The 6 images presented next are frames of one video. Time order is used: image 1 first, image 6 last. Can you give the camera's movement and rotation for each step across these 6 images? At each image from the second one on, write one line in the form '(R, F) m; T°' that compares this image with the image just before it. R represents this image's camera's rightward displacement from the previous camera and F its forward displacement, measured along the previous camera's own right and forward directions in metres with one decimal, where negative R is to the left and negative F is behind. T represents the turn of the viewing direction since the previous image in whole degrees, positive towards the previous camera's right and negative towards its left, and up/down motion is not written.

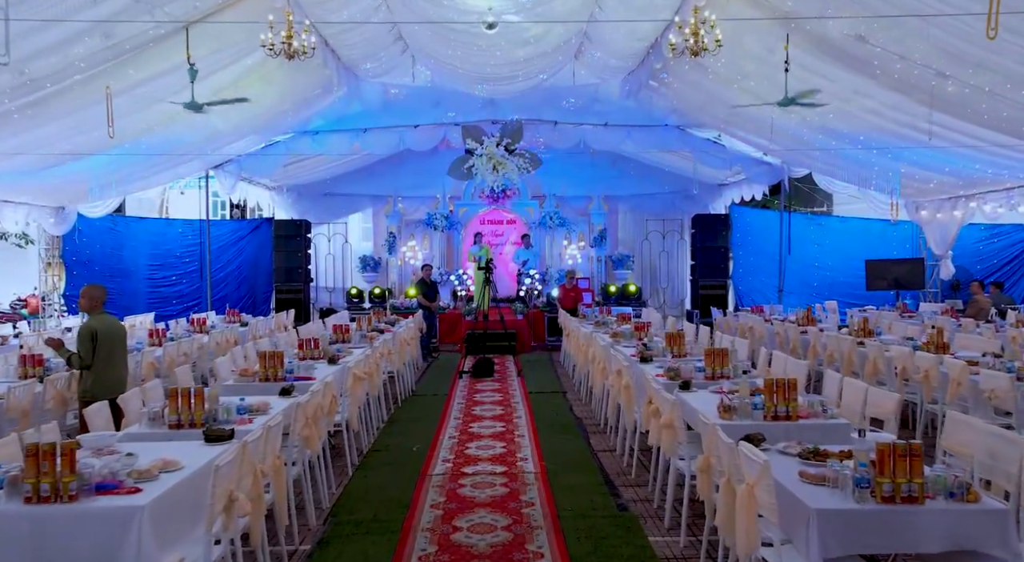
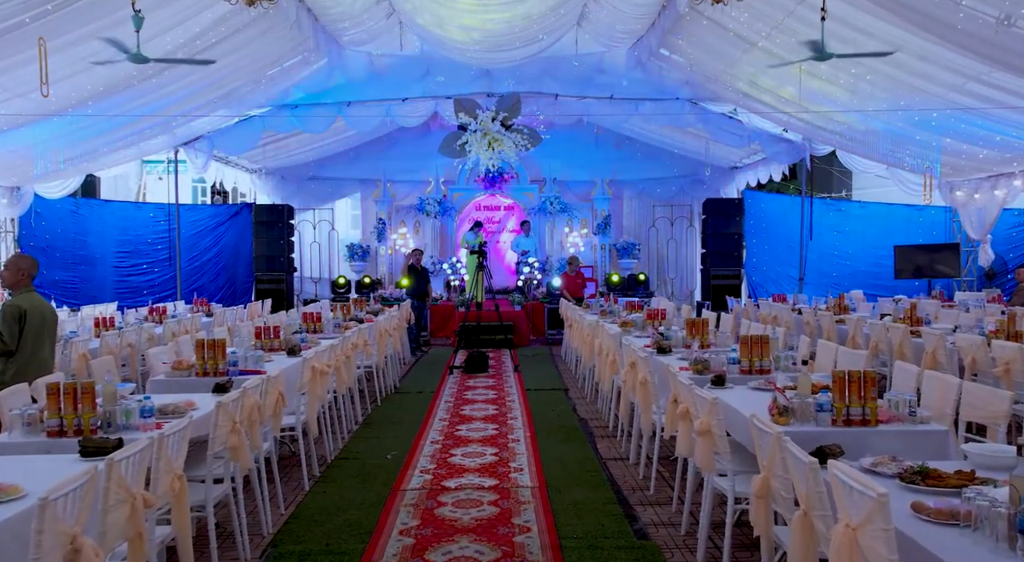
(+0.1, +1.1) m; 0°
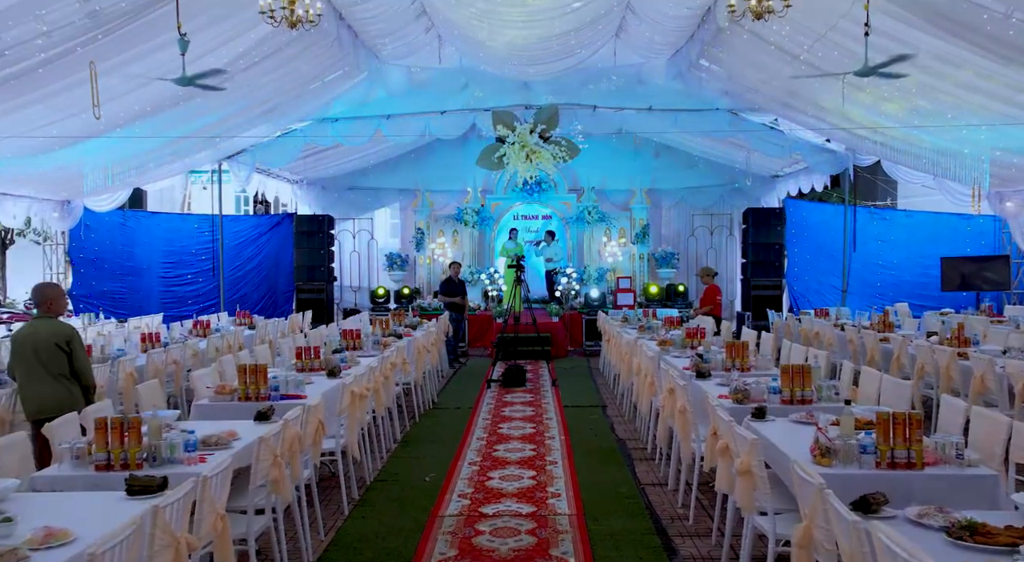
(0.0, 0.0) m; -3°
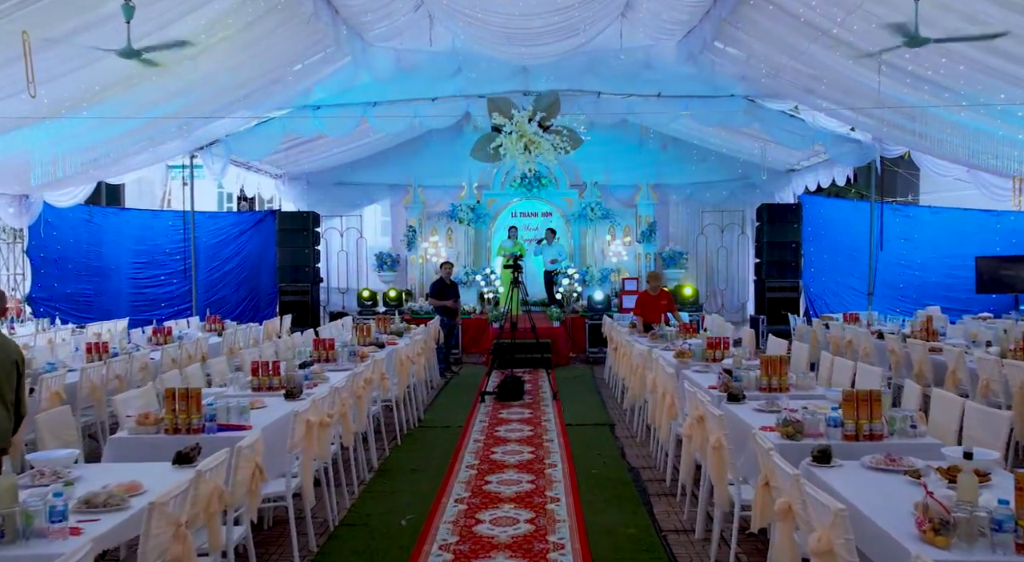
(0.0, +1.0) m; 0°
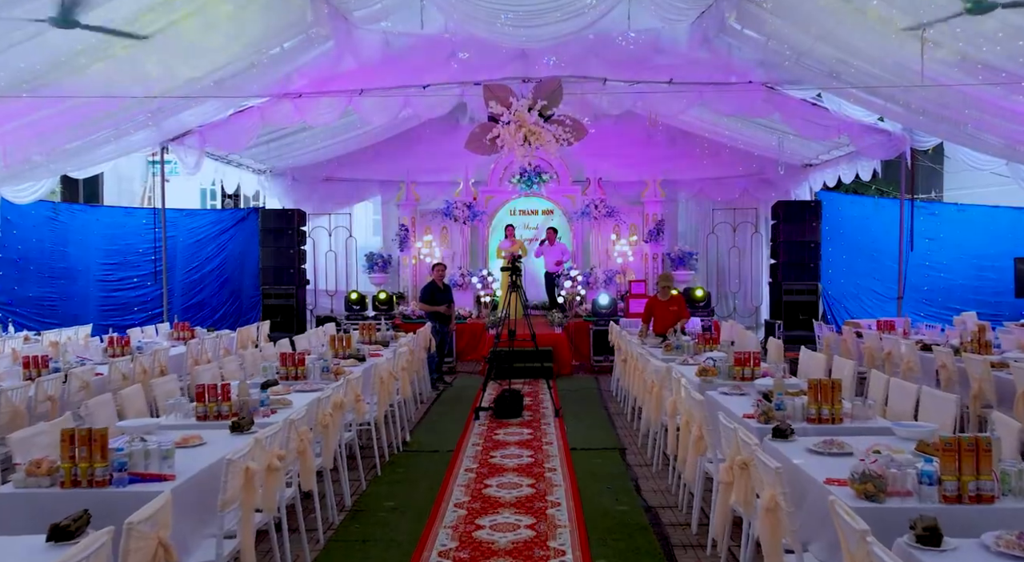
(0.0, +0.9) m; 0°
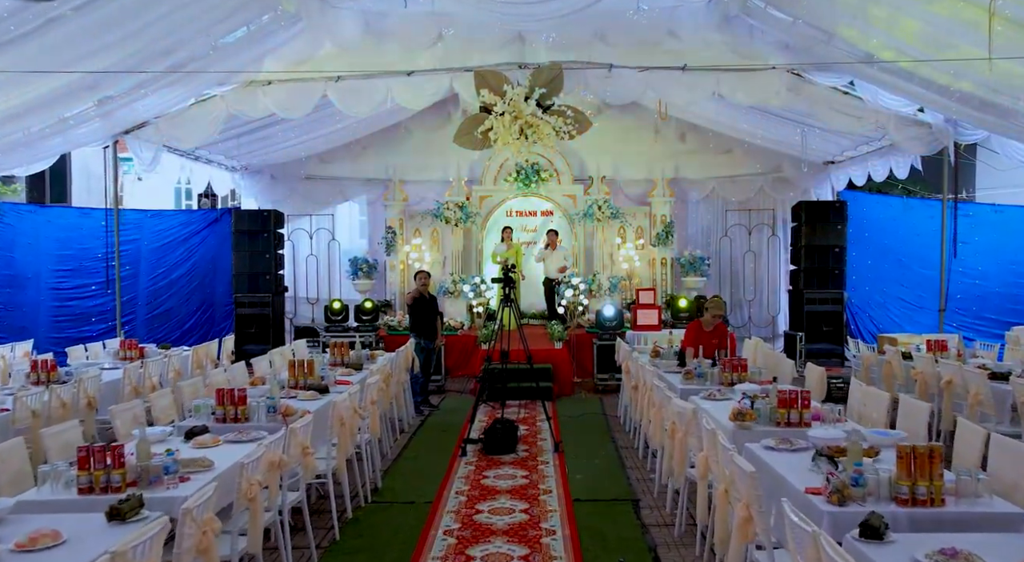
(+0.1, +1.1) m; 0°
